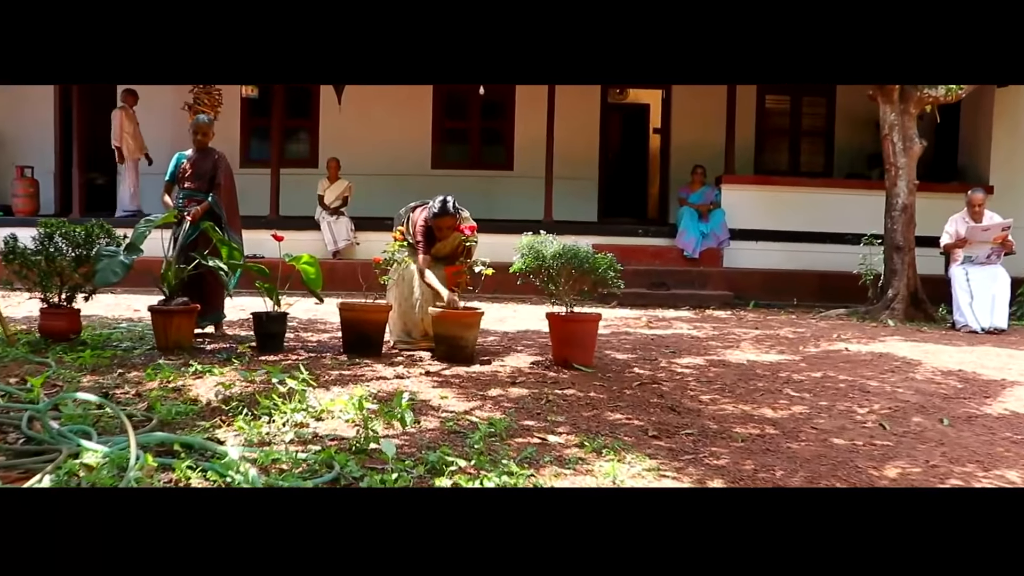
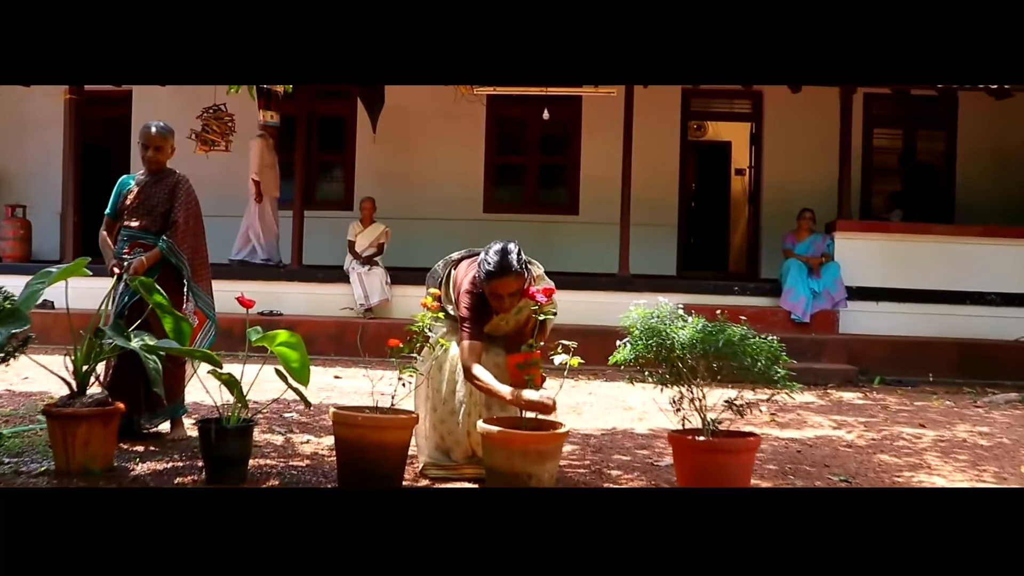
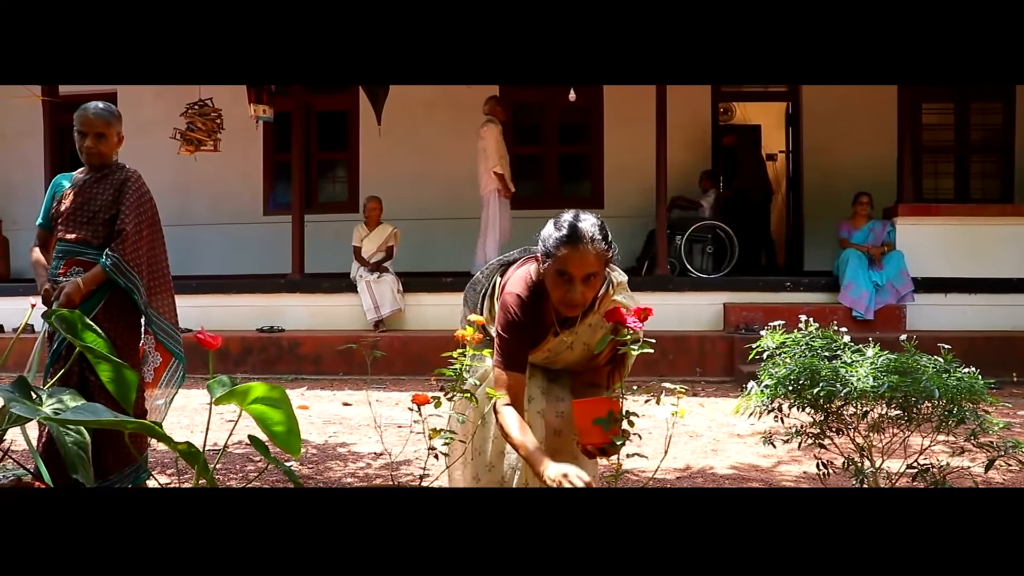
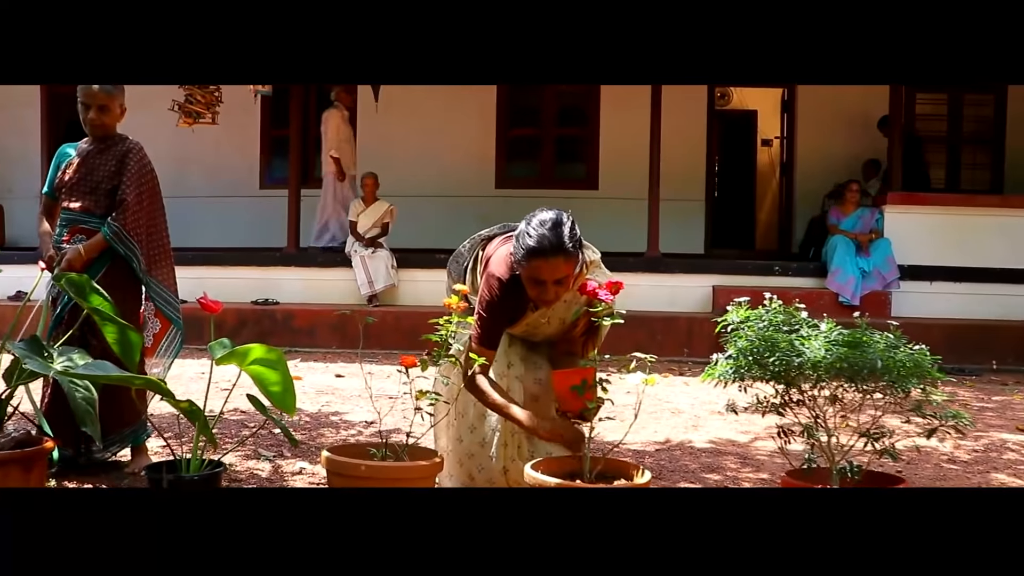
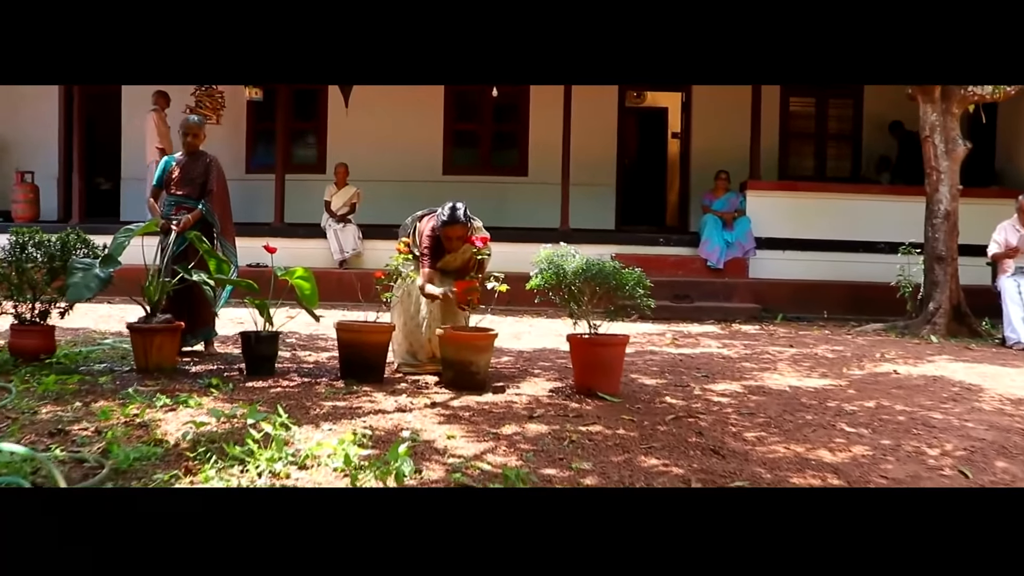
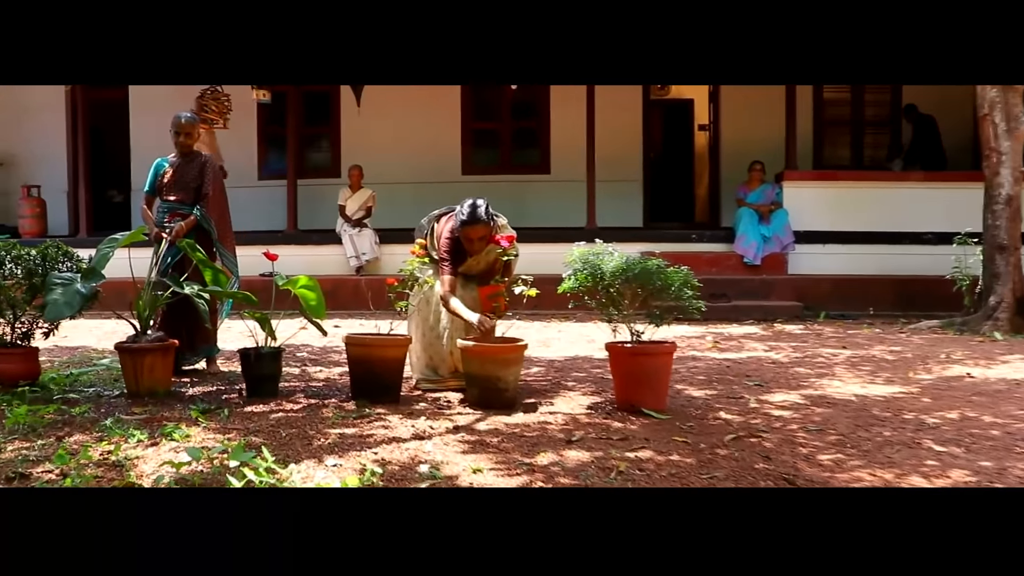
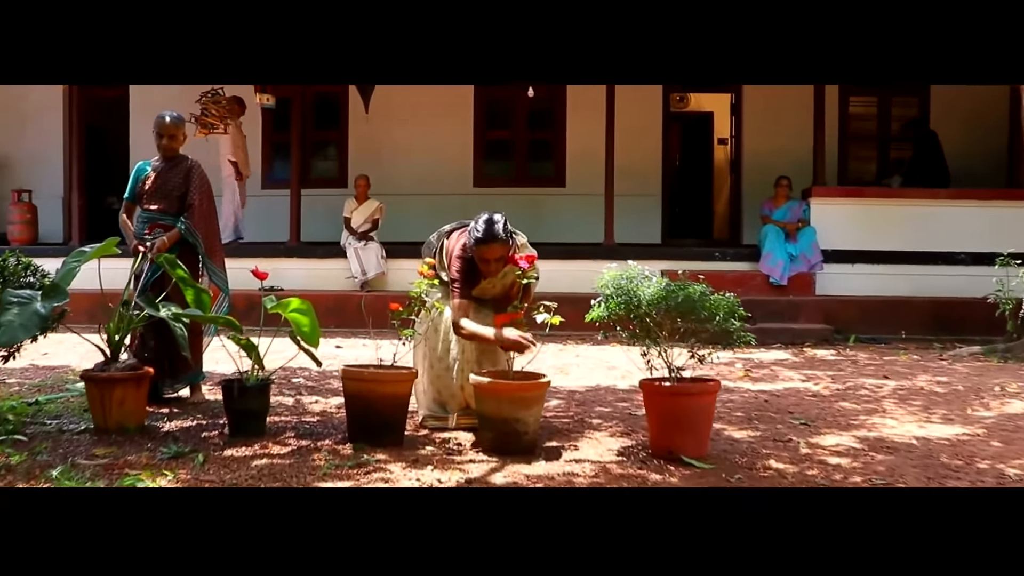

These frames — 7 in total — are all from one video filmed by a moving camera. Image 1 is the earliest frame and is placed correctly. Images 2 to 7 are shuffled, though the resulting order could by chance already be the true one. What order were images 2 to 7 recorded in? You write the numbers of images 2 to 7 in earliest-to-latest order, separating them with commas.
5, 6, 7, 2, 4, 3
